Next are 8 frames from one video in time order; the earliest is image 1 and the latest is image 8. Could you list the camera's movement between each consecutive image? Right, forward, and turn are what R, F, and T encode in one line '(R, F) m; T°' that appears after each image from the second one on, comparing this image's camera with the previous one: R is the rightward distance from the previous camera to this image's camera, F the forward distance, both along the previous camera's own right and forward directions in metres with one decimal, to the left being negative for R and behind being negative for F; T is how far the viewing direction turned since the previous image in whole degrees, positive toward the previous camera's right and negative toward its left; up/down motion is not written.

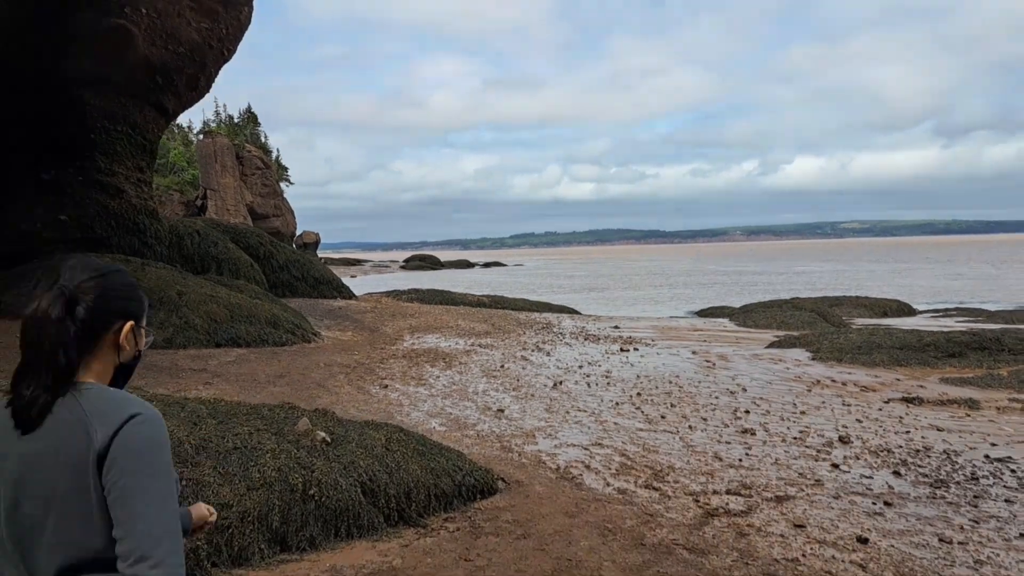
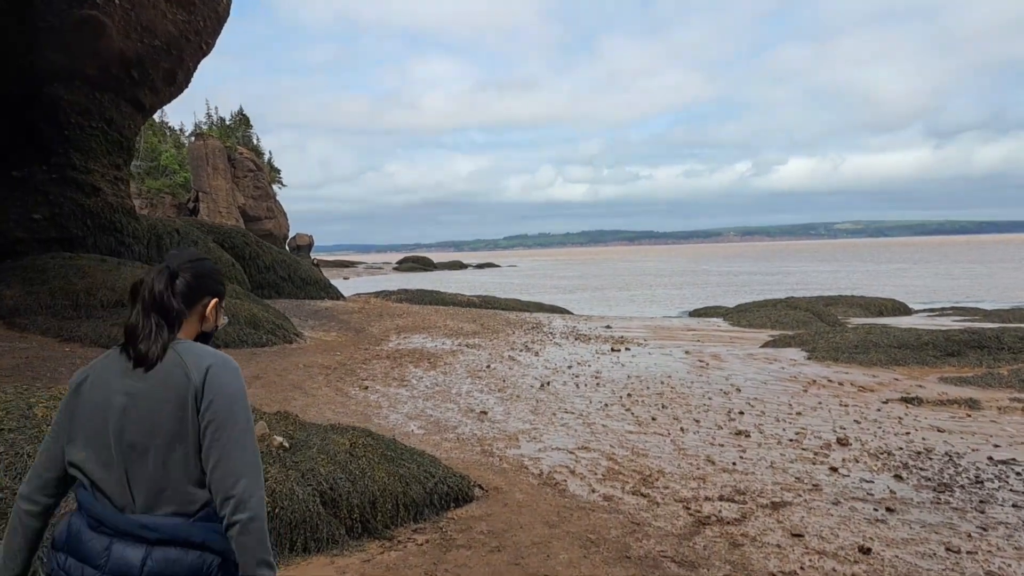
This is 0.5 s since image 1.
(+0.1, +0.4) m; 0°
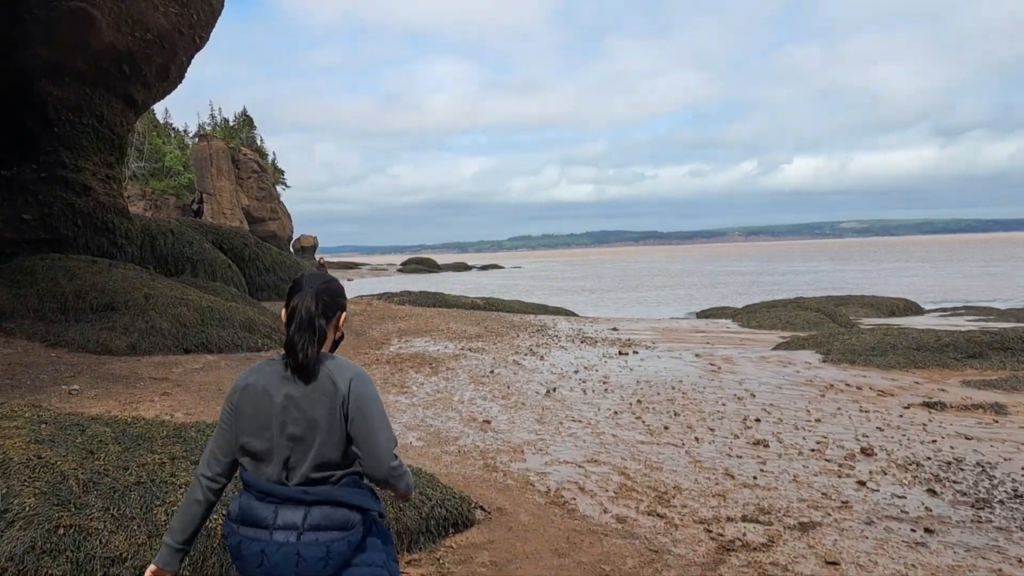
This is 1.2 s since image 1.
(0.0, +0.5) m; 0°
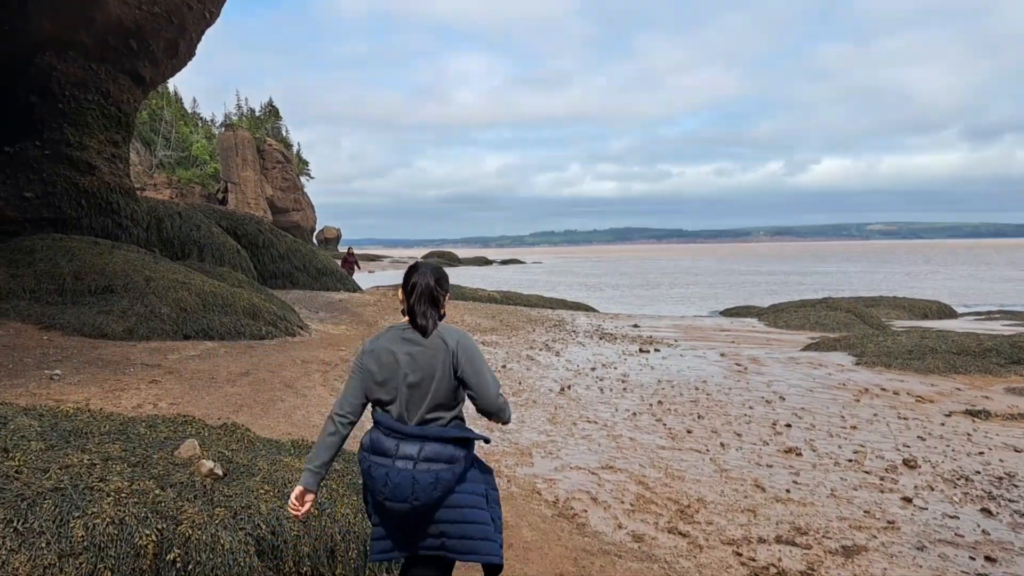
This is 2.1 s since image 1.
(+0.1, +0.6) m; -2°
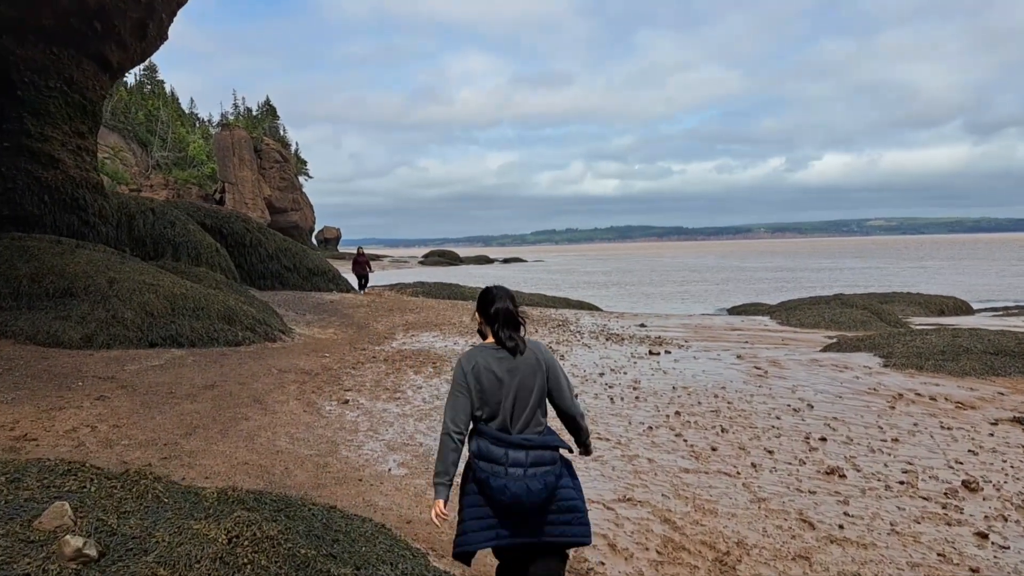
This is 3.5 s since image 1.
(0.0, +1.0) m; 0°
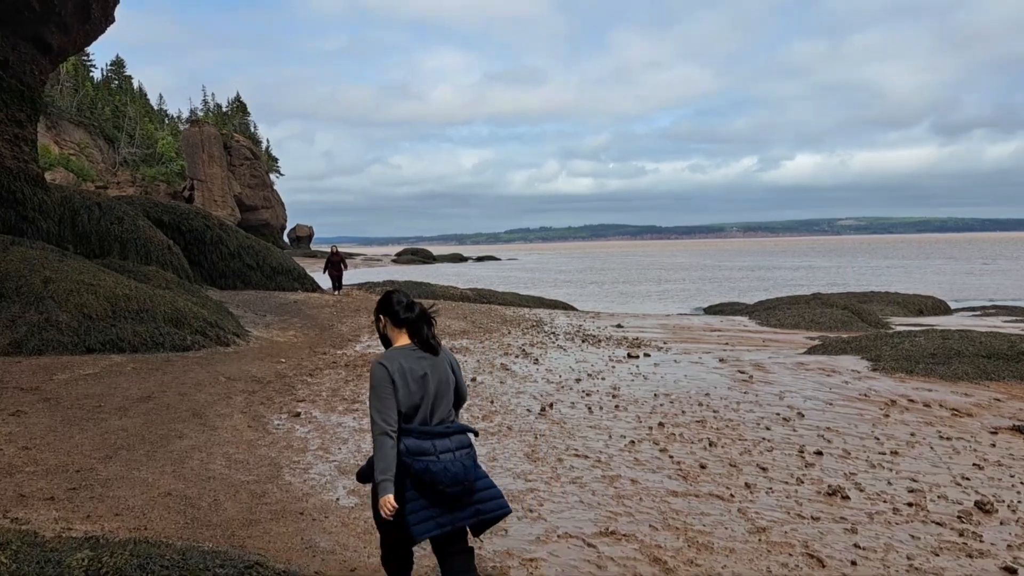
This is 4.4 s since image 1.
(0.0, +0.7) m; +2°
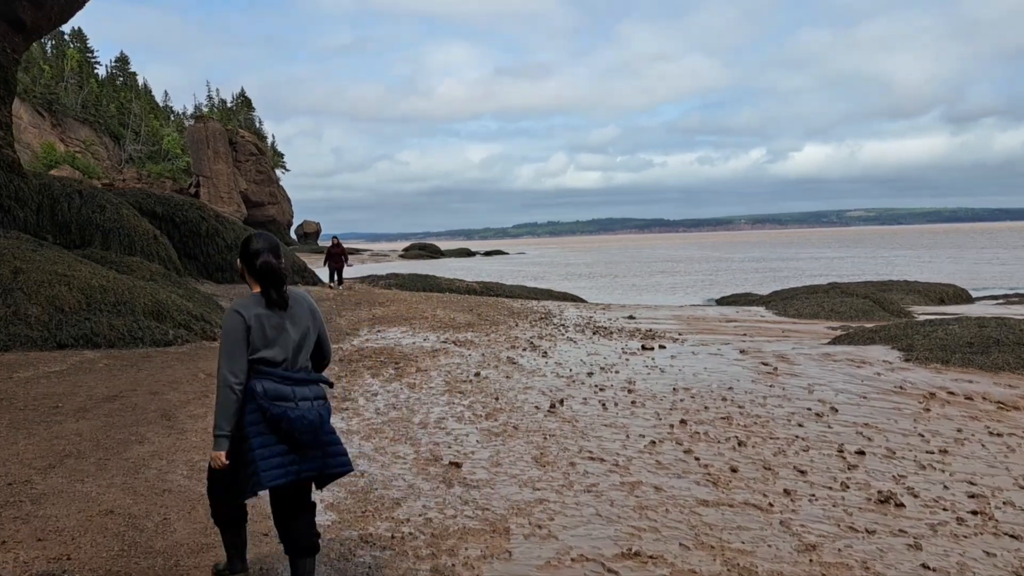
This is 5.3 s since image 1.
(0.0, +0.8) m; -1°
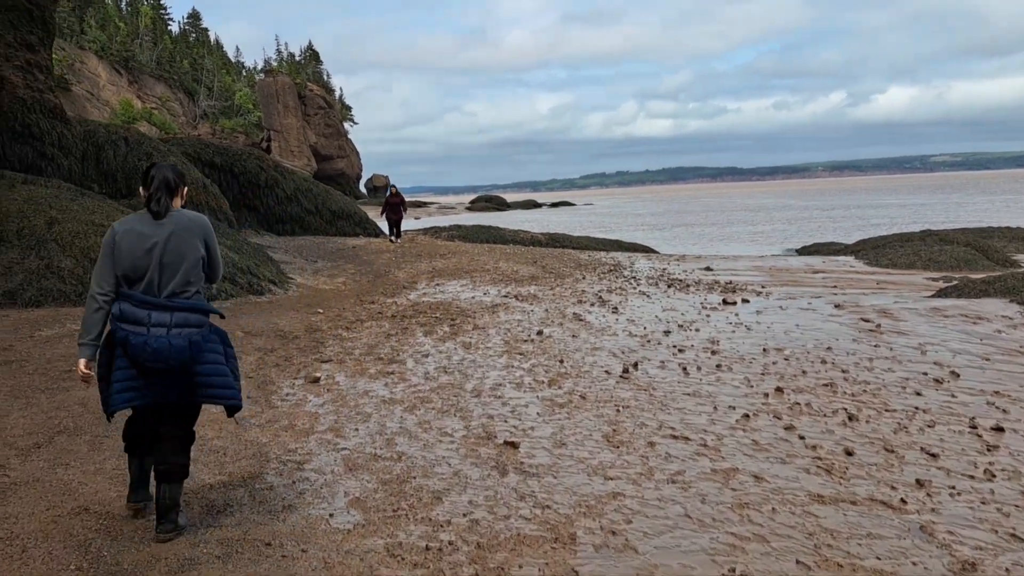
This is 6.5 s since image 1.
(0.0, +0.9) m; -5°
